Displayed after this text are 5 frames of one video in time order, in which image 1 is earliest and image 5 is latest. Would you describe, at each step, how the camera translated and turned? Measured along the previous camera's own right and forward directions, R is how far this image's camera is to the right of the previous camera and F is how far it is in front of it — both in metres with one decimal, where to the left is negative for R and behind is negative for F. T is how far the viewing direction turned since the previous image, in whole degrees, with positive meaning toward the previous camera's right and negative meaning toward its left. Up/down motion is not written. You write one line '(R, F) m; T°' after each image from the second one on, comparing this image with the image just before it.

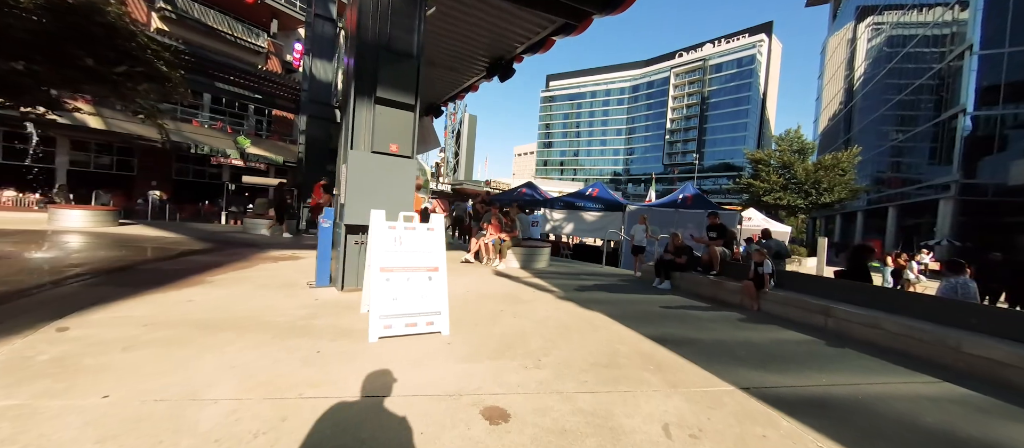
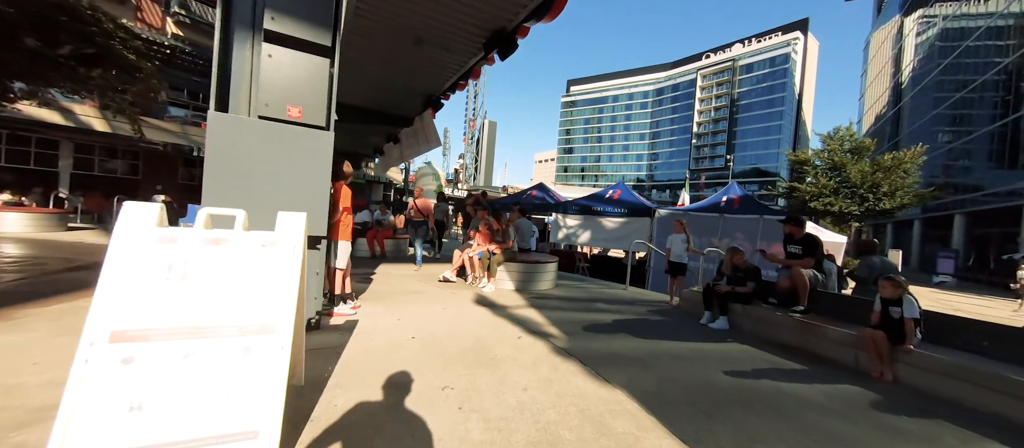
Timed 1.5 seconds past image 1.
(+0.5, +1.9) m; -3°
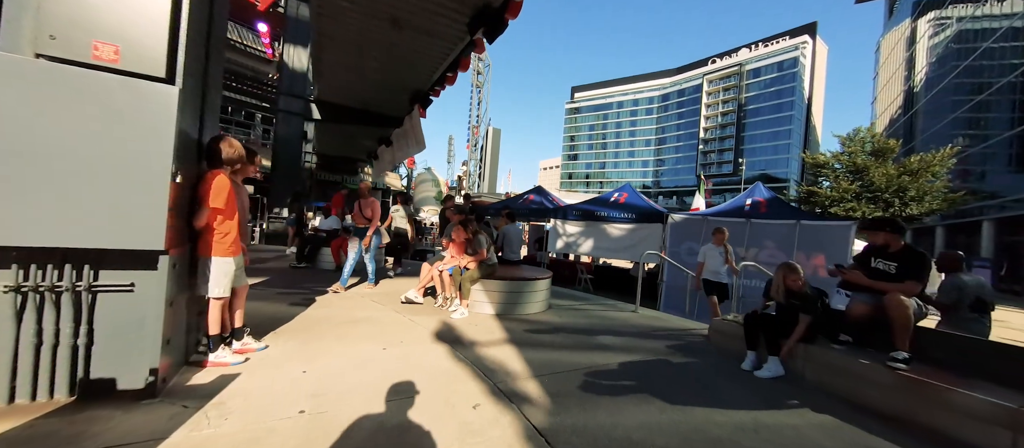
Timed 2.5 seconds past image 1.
(+0.4, +1.2) m; -1°
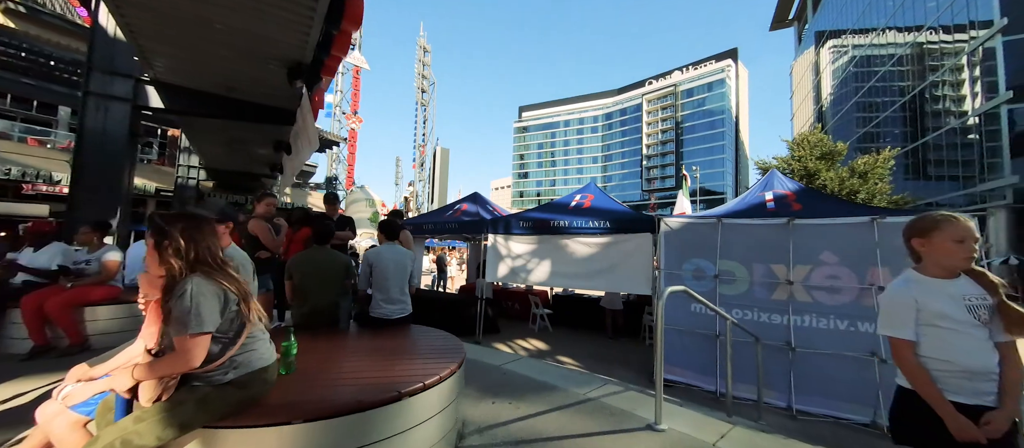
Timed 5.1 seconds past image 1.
(+0.7, +3.2) m; +8°
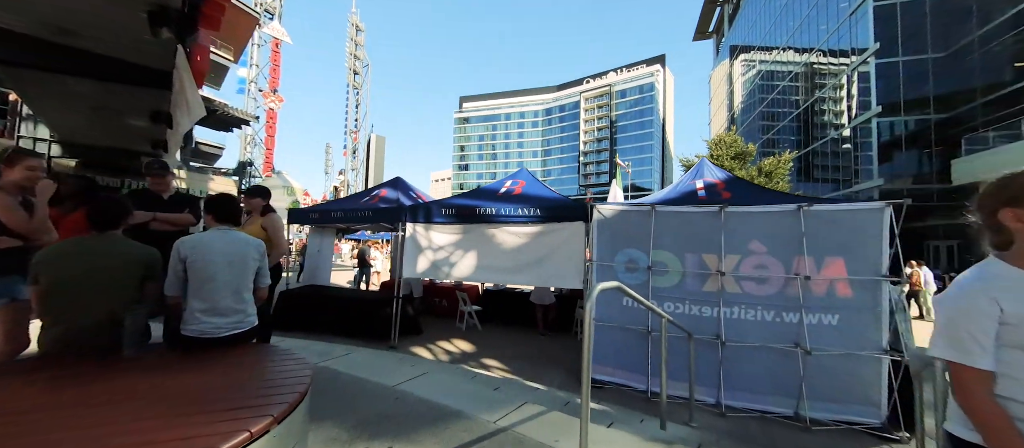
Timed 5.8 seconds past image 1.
(+0.3, +0.7) m; +10°
